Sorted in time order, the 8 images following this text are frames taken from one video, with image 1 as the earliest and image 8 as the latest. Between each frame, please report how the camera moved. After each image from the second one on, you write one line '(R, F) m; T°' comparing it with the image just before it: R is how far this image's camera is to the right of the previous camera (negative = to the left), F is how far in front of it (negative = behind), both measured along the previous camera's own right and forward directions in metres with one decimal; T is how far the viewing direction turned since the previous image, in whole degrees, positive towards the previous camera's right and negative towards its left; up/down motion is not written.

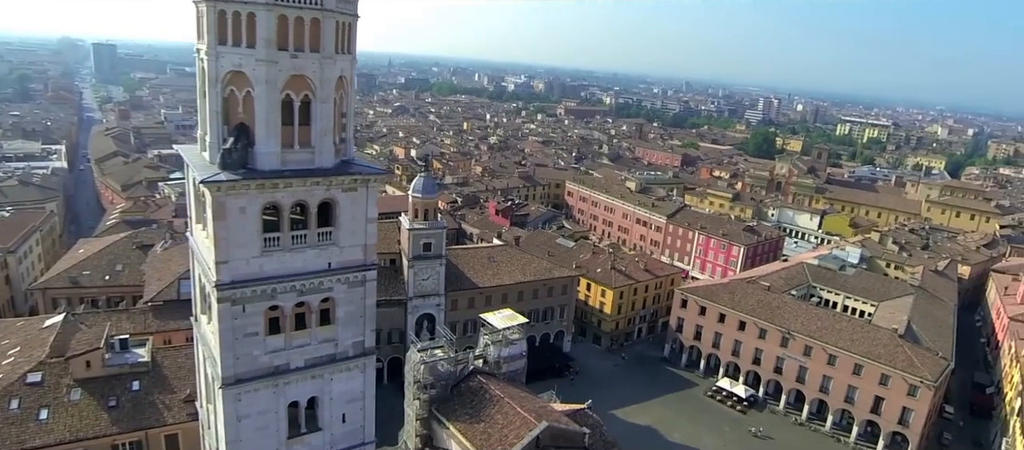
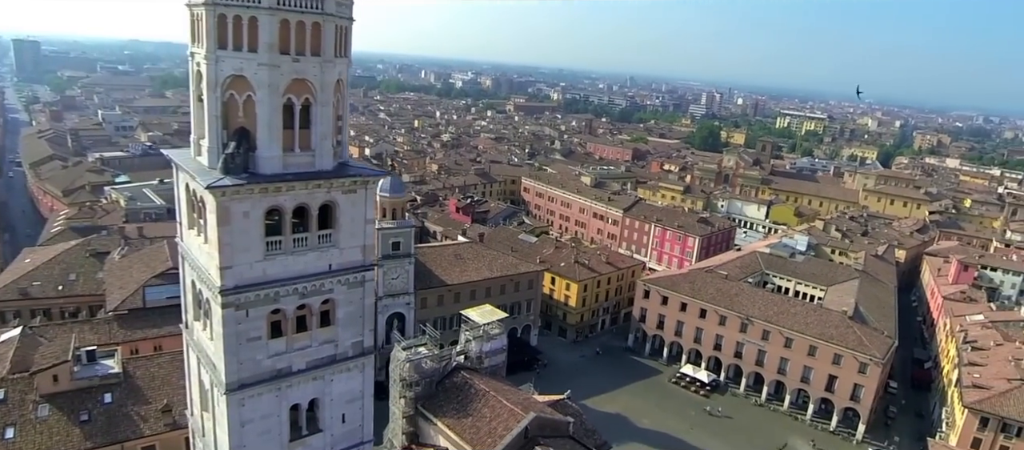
(-1.6, -0.5) m; +5°
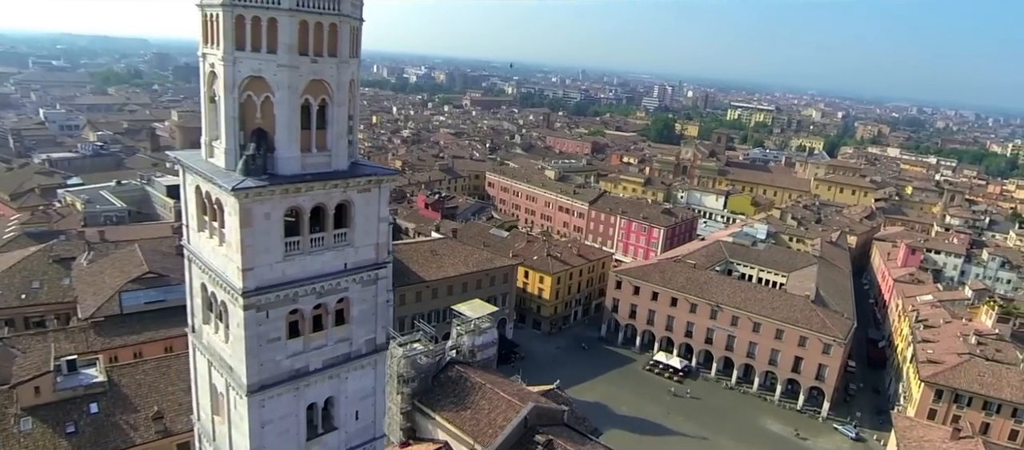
(-1.9, -0.5) m; +4°
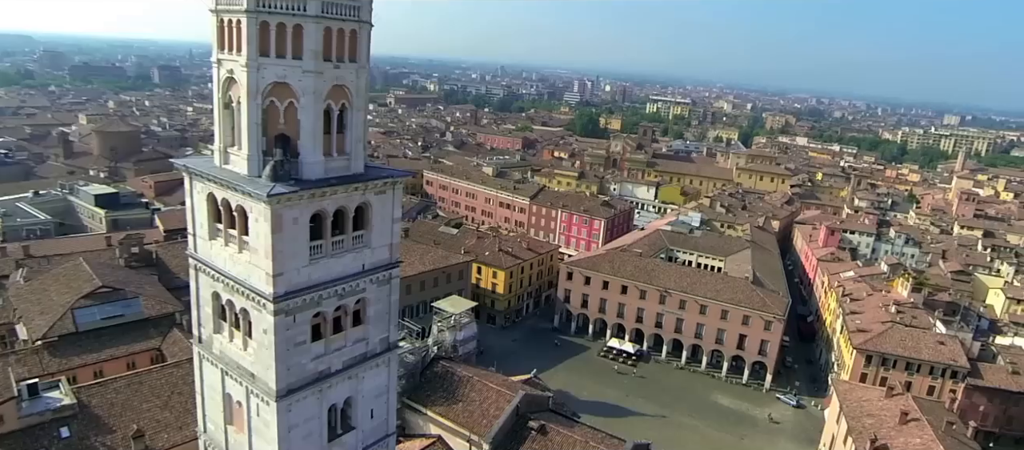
(-3.0, -0.7) m; +7°
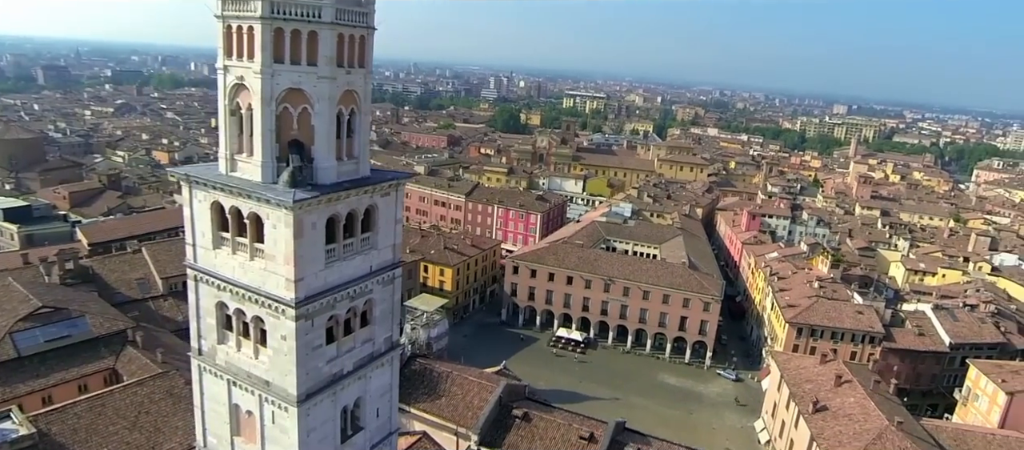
(-2.9, -0.7) m; +8°
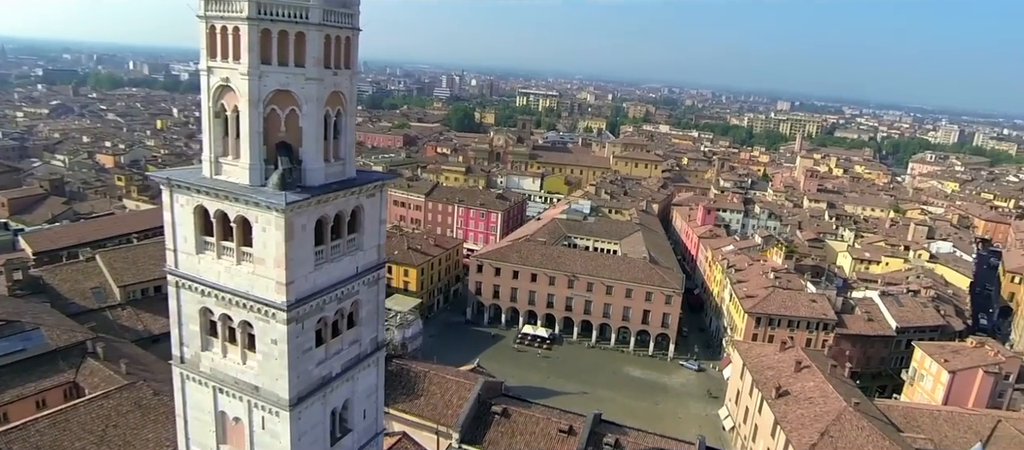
(-1.1, -0.3) m; +4°
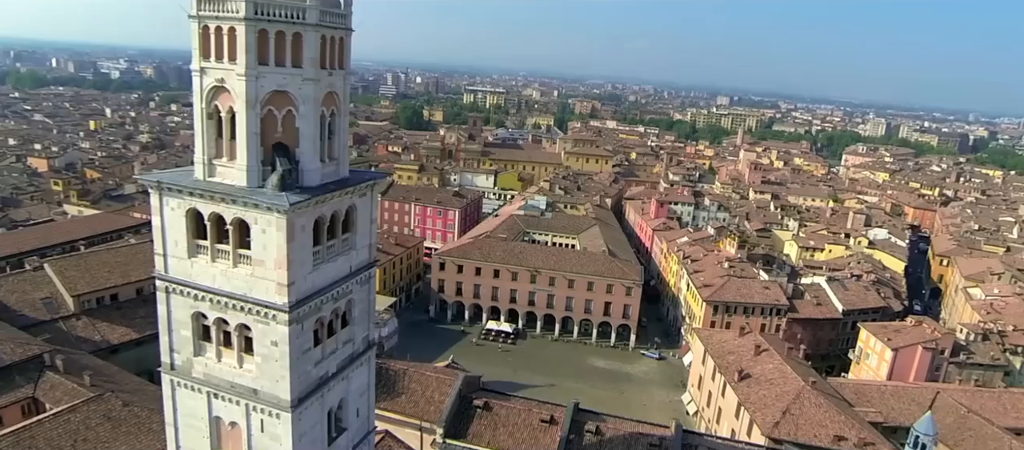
(-1.5, -0.4) m; +5°
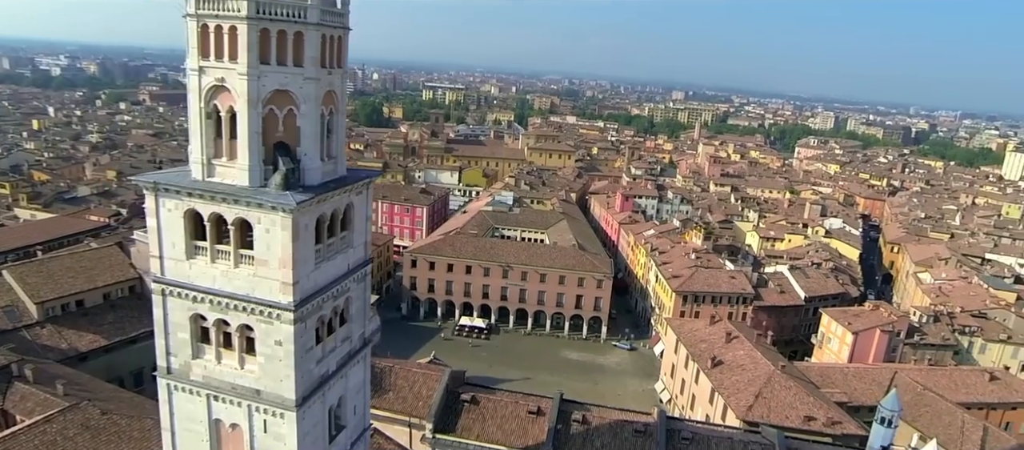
(-1.3, -0.3) m; +4°
